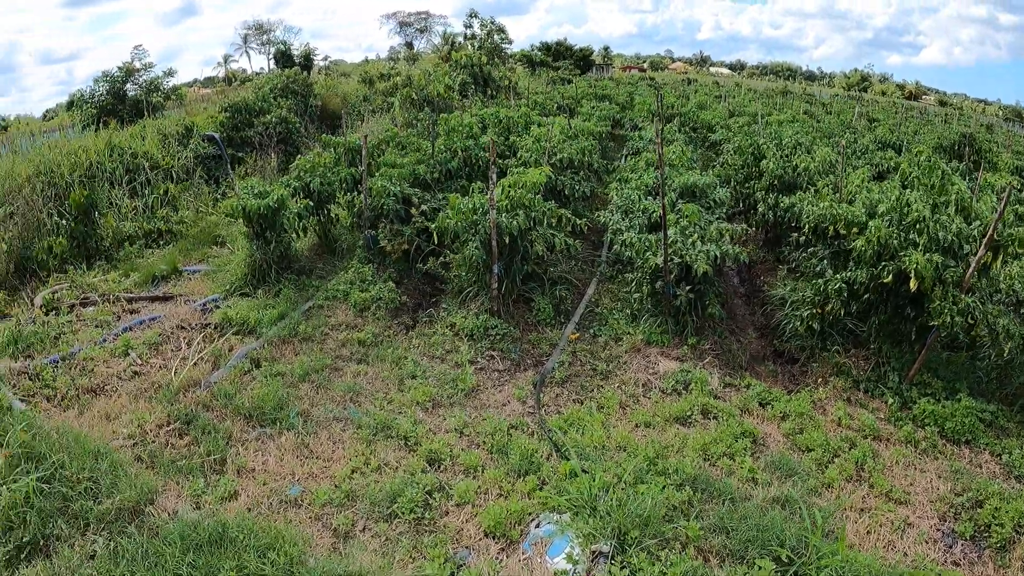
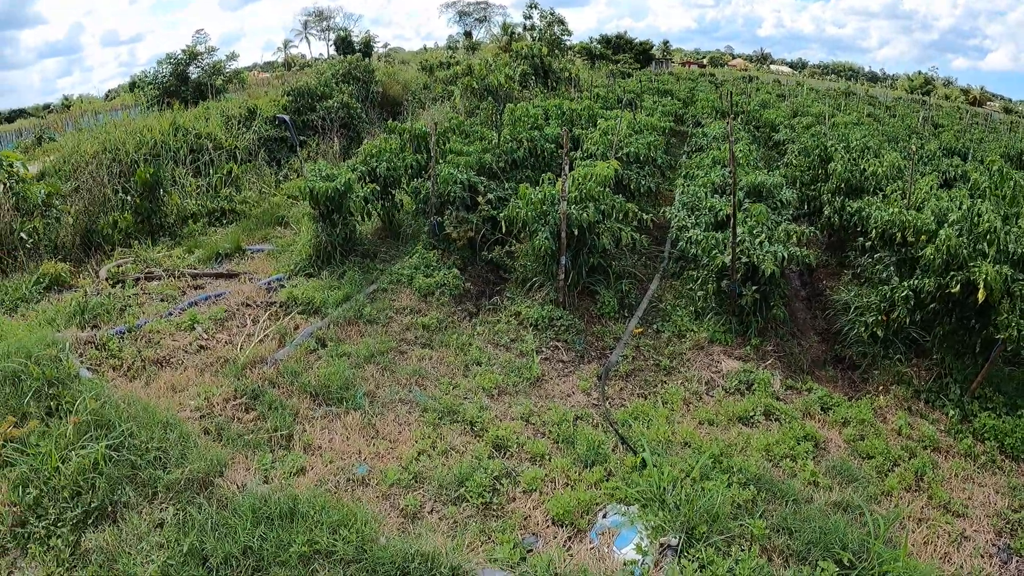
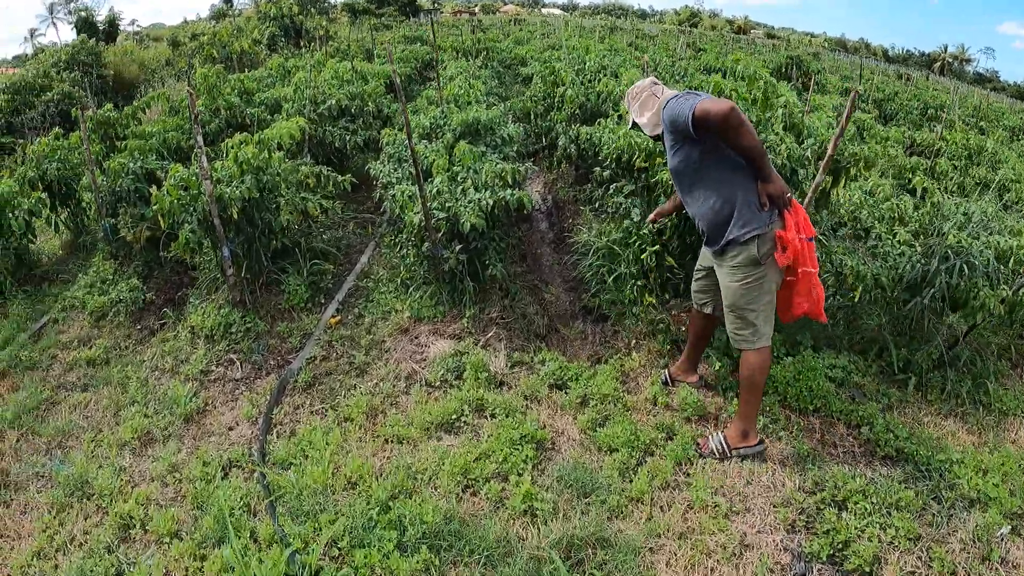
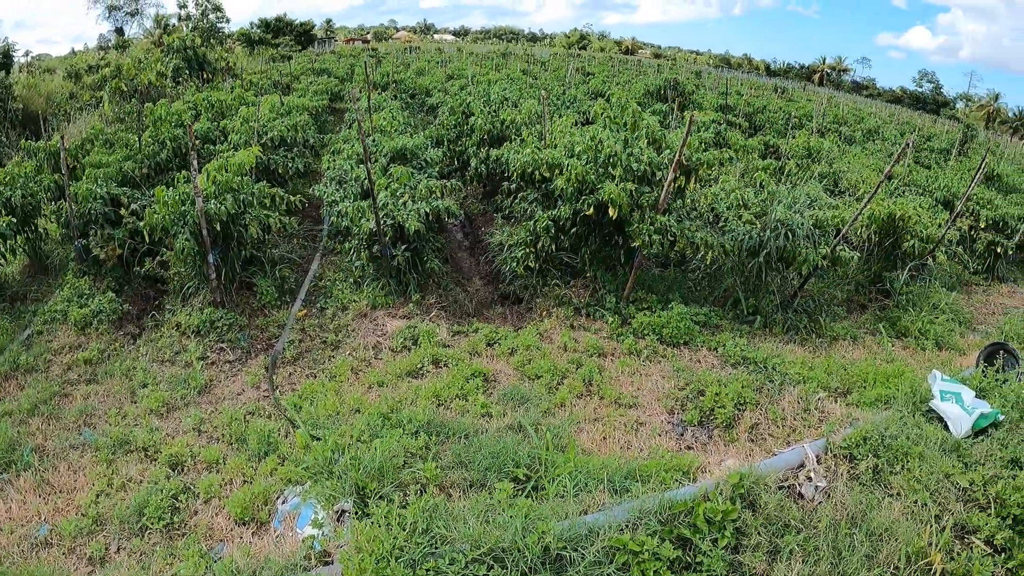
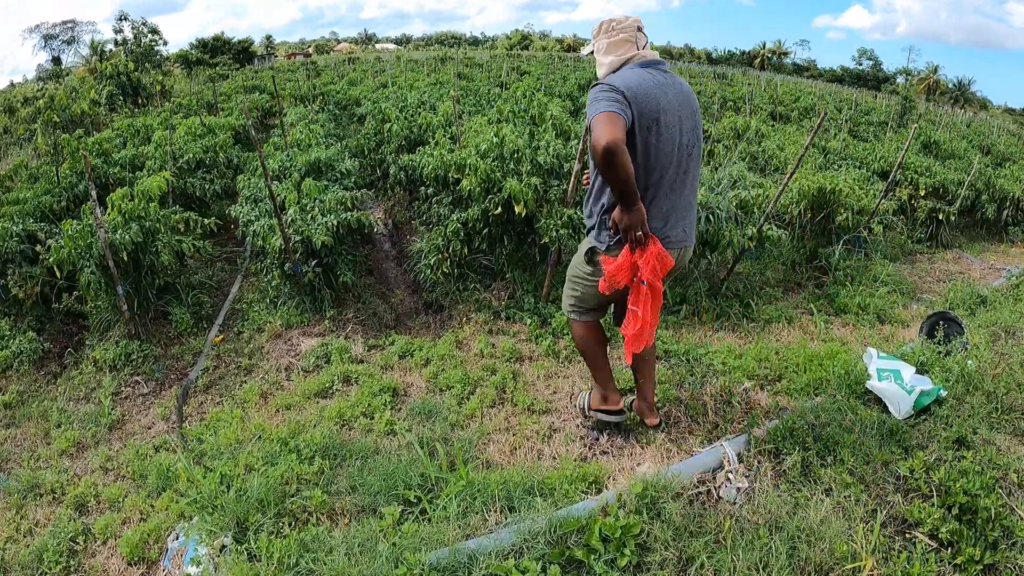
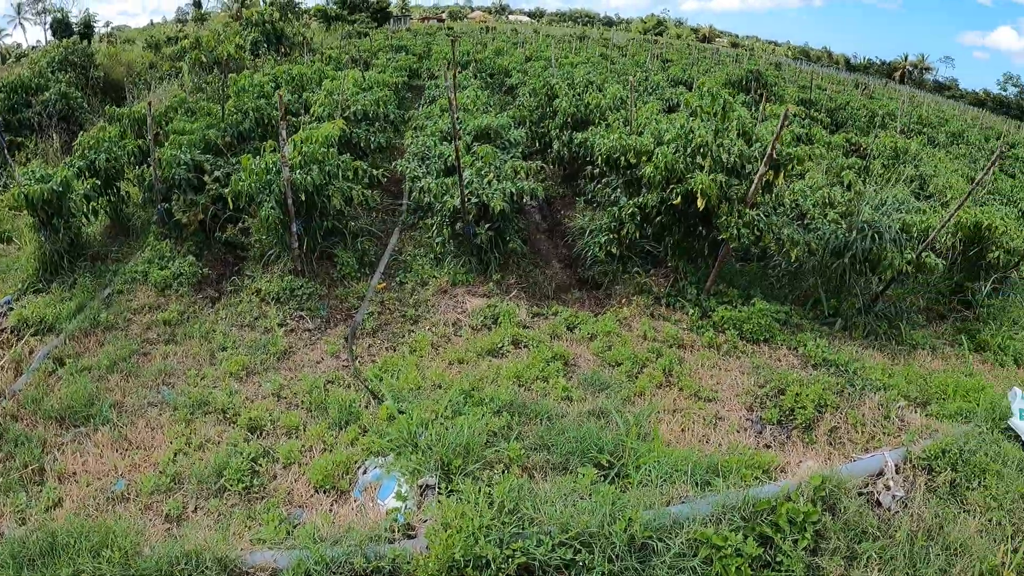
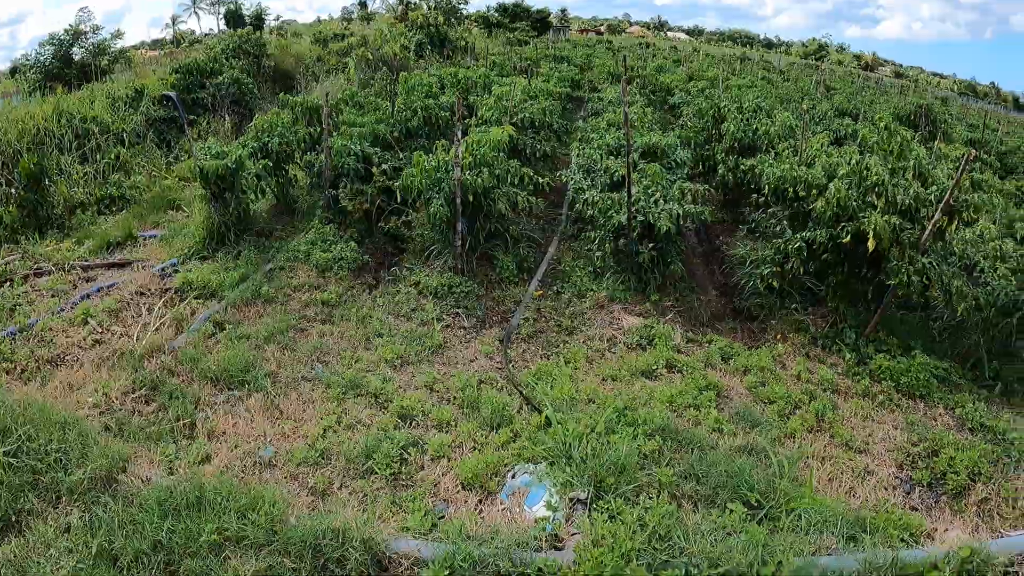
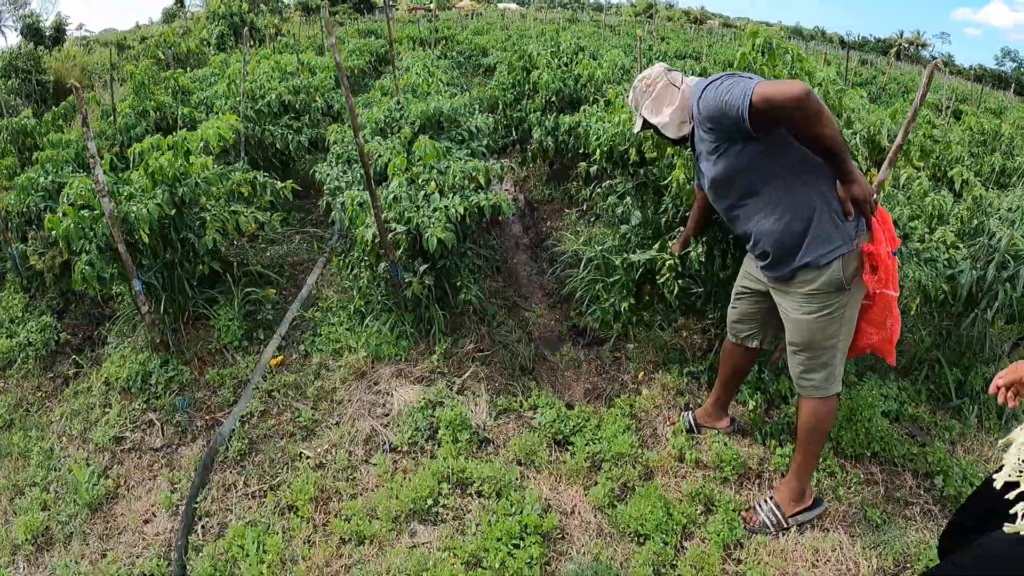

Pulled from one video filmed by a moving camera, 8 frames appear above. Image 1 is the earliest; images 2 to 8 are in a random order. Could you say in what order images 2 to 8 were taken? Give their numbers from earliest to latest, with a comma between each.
2, 7, 6, 4, 5, 3, 8
